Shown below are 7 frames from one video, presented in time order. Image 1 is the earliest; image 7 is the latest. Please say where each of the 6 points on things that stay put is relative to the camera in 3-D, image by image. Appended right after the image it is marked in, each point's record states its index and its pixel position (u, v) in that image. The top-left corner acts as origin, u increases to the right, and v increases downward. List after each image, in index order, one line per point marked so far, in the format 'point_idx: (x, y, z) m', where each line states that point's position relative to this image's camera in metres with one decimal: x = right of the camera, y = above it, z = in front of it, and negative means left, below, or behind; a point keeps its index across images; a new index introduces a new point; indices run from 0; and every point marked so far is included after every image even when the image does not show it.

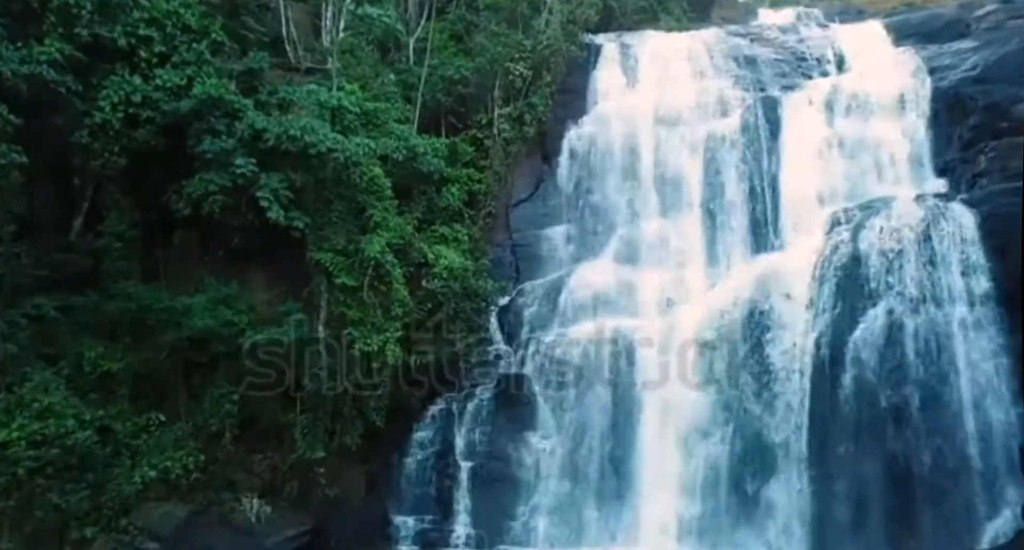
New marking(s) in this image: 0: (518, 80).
0: (0.0, +2.9, +10.6) m
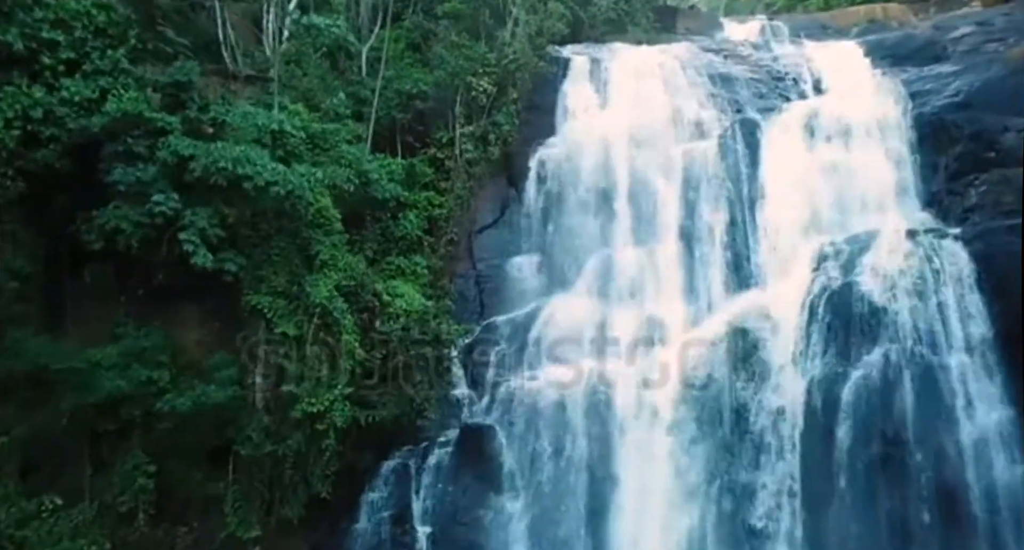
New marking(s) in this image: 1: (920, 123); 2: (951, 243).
0: (-0.4, +2.4, +9.9) m
1: (+5.6, +2.1, +10.1) m
2: (+5.1, +0.4, +8.6) m
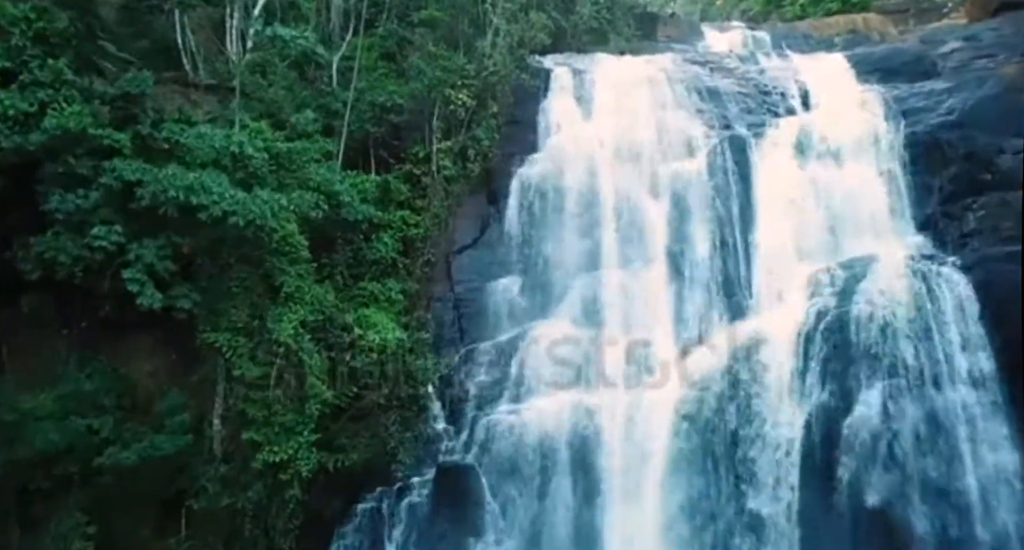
0: (-0.7, +2.1, +9.4) m
1: (+5.3, +1.8, +9.8) m
2: (+4.9, 0.0, +8.2) m
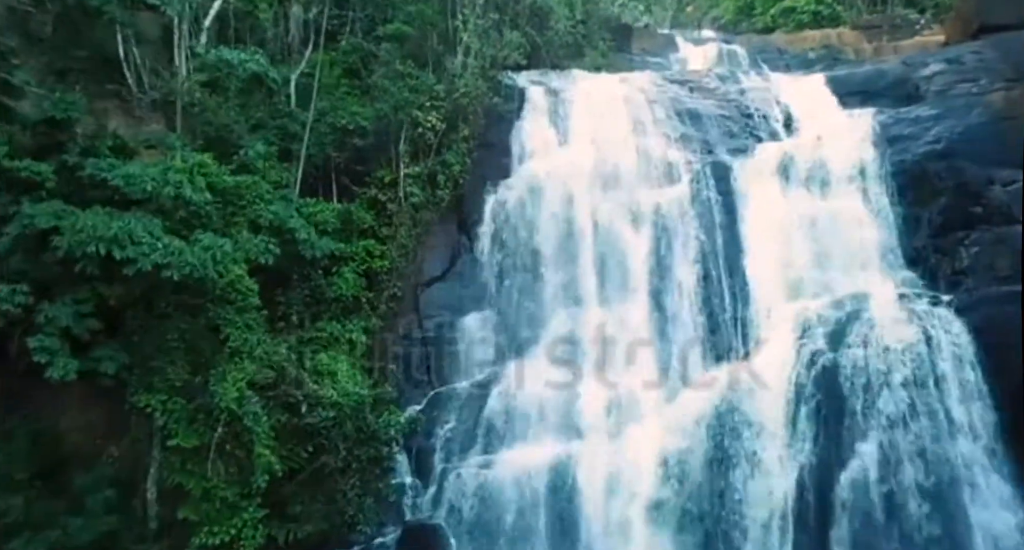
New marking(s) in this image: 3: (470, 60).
0: (-1.0, +1.7, +8.7) m
1: (+5.0, +1.4, +9.4) m
2: (+4.6, -0.4, +7.8) m
3: (-0.6, +2.7, +9.4) m
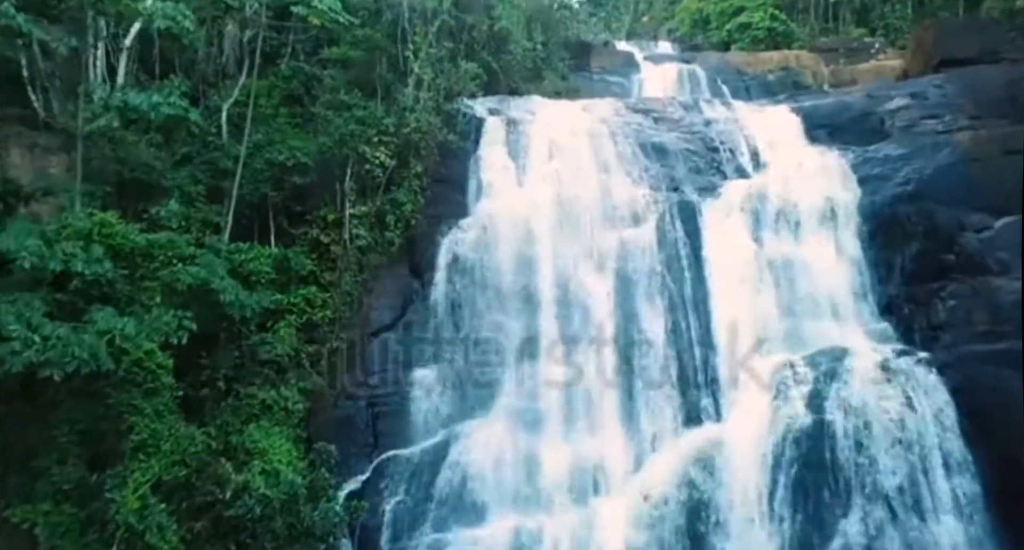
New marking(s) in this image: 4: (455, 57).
0: (-1.5, +1.1, +8.0) m
1: (+4.4, +0.8, +9.0) m
2: (+4.2, -1.0, +7.4) m
3: (-1.1, +2.2, +8.7) m
4: (-0.8, +2.9, +10.0) m
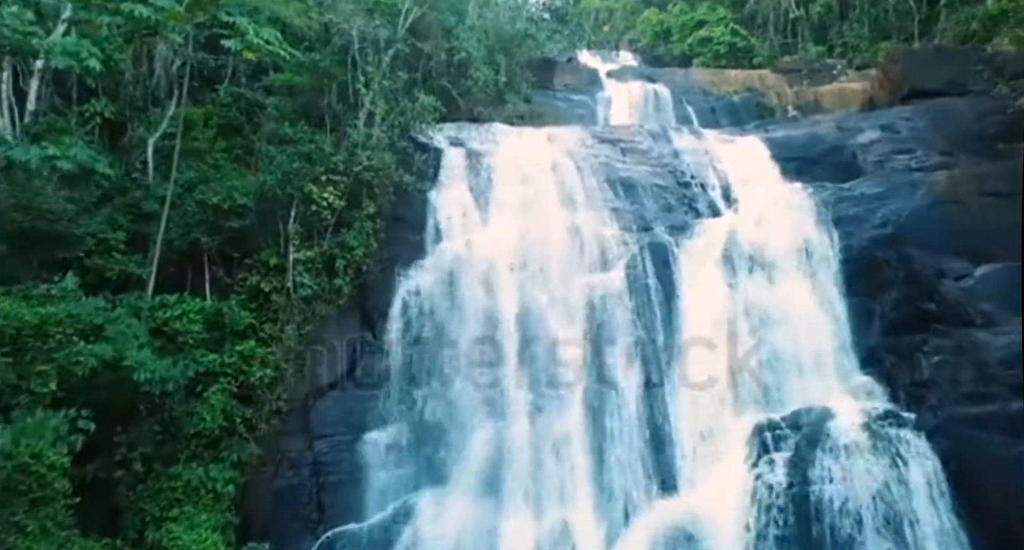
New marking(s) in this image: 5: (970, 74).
0: (-1.9, +0.6, +7.2) m
1: (+4.0, +0.2, +8.6) m
2: (+3.8, -1.5, +7.0) m
3: (-1.5, +1.6, +7.9) m
4: (-1.3, +2.4, +9.3) m
5: (+7.7, +3.4, +12.4) m
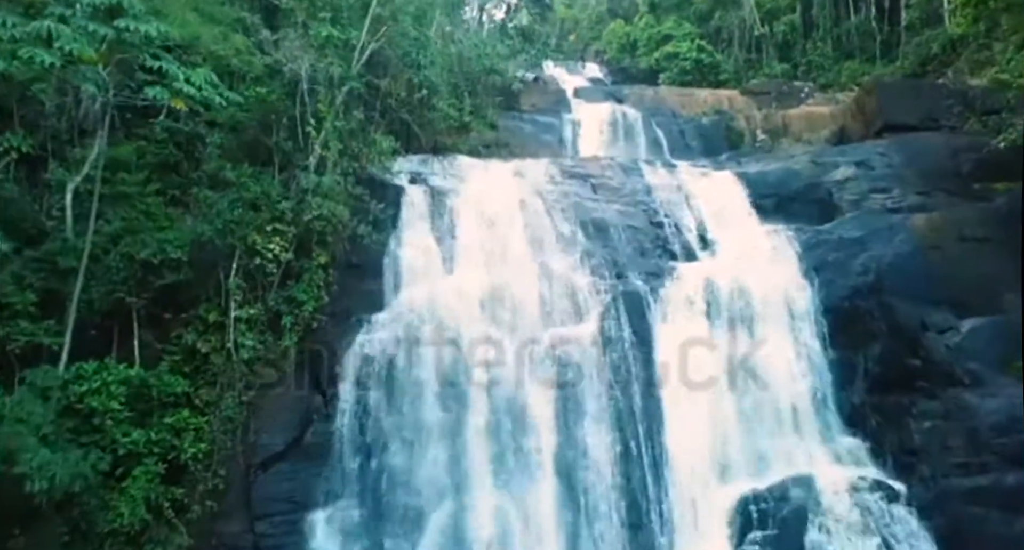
0: (-2.2, +0.1, +6.5) m
1: (+3.6, -0.4, +8.2) m
2: (+3.5, -2.1, +6.6) m
3: (-1.8, +1.1, +7.3) m
4: (-1.7, +1.8, +8.6) m
5: (+7.2, +2.8, +12.1) m
